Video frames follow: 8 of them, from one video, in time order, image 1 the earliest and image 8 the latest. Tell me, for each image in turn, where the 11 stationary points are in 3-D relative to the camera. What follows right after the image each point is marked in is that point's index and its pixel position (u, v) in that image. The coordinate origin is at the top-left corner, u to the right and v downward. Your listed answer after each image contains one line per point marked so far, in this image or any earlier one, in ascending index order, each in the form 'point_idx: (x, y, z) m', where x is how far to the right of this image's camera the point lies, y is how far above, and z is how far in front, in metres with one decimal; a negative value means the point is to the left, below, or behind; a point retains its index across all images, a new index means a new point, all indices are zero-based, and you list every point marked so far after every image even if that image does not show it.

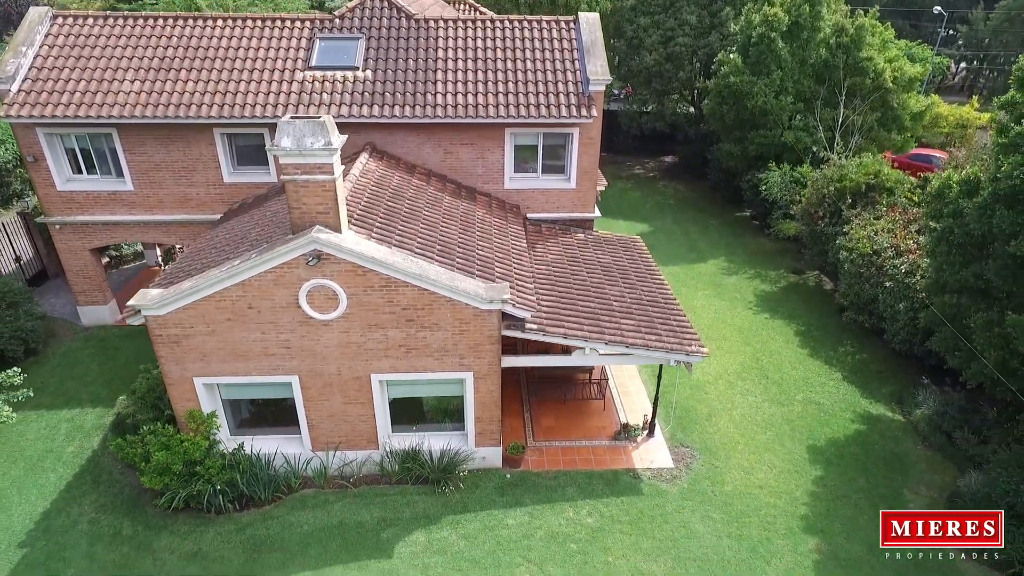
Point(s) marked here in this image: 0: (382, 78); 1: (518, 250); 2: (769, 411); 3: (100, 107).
0: (-3.3, +5.4, +16.0) m
1: (+0.1, +0.8, +14.6) m
2: (+6.4, -3.1, +15.5) m
3: (-10.1, +4.4, +15.2) m
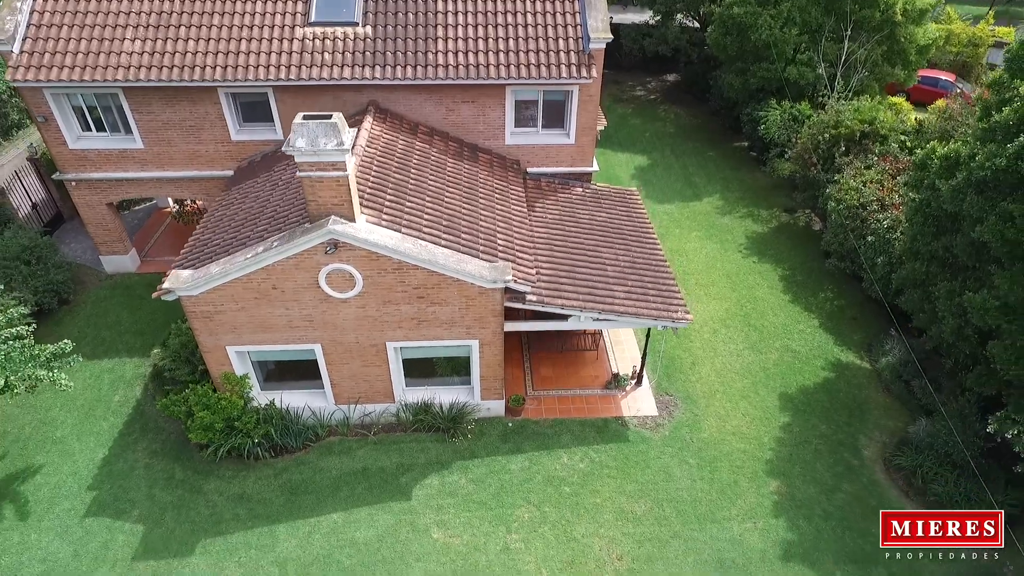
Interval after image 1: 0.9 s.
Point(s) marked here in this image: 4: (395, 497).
0: (-3.3, +6.5, +16.0) m
1: (+0.2, +1.8, +15.4) m
2: (+6.5, -1.9, +16.9) m
3: (-10.1, +5.4, +15.4) m
4: (-2.5, -4.5, +13.2) m
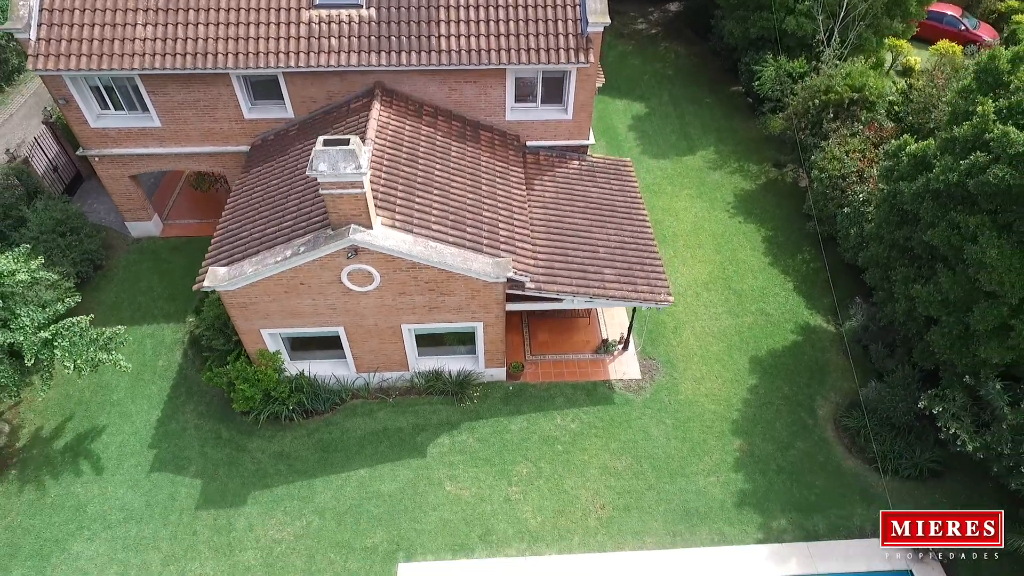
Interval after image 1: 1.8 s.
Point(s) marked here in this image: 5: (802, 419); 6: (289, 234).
0: (-3.3, +7.1, +16.4) m
1: (+0.2, +2.4, +16.6) m
2: (+6.5, -1.0, +18.7) m
3: (-10.1, +5.9, +16.0) m
4: (-2.5, -4.1, +15.5) m
5: (+7.7, -3.4, +16.3) m
6: (-5.0, +1.2, +14.0) m
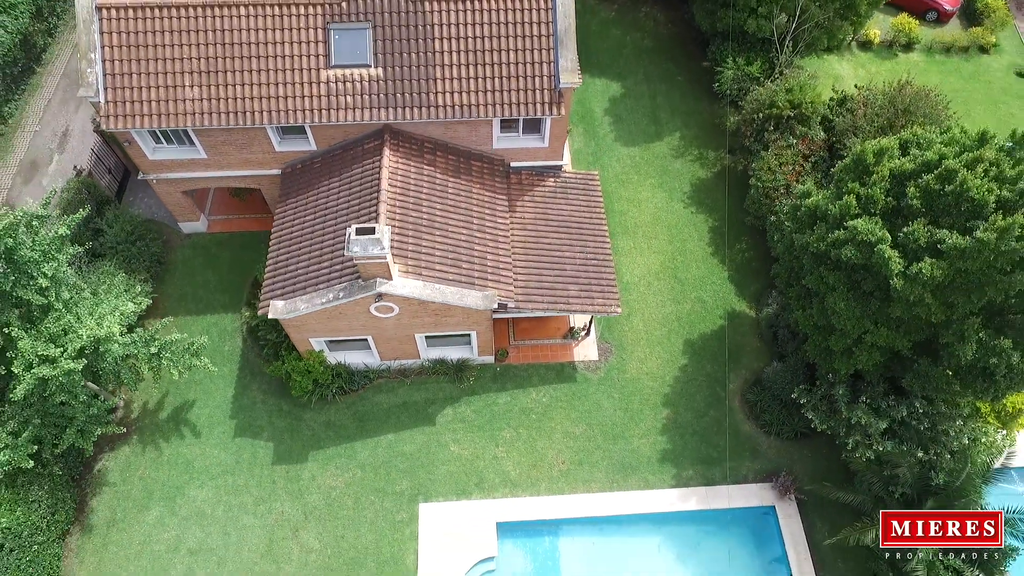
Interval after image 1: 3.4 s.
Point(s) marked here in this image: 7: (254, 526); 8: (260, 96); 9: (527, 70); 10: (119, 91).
0: (-3.8, +6.7, +19.7) m
1: (-0.3, +2.1, +20.8) m
2: (+6.0, -0.8, +23.6) m
3: (-10.6, +5.4, +19.4) m
4: (-2.9, -4.5, +21.0) m
5: (+7.2, -3.7, +21.8) m
6: (-5.4, +0.4, +18.4) m
7: (-8.1, -7.4, +19.4) m
8: (-7.9, +6.0, +19.5) m
9: (+0.5, +7.0, +19.8) m
10: (-12.2, +6.1, +19.3) m
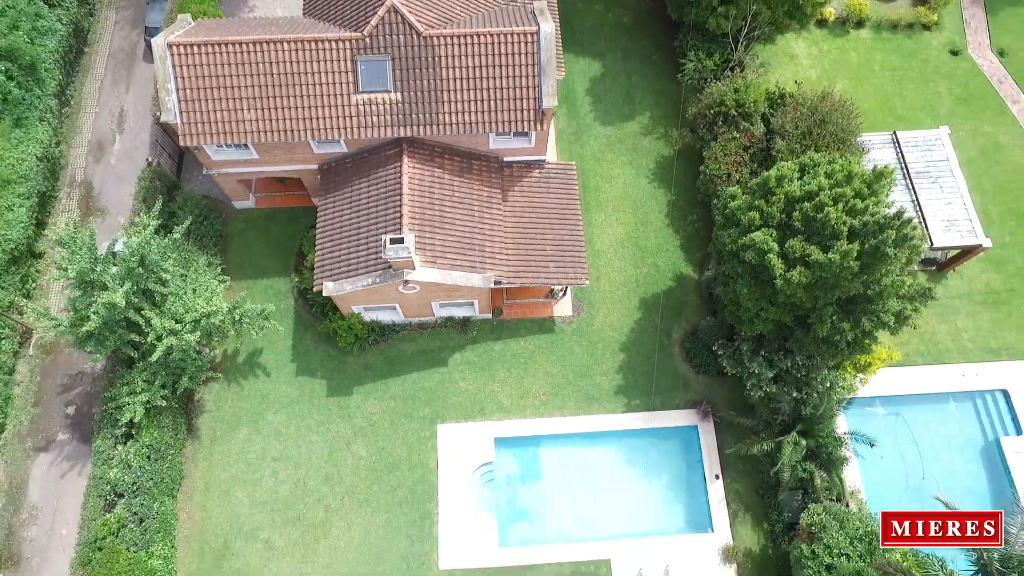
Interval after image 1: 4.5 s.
0: (-4.1, +7.4, +24.5) m
1: (-0.6, +3.1, +26.5) m
2: (+5.7, +0.7, +29.8) m
3: (-10.9, +6.1, +24.5) m
4: (-3.2, -3.4, +27.8) m
5: (+6.9, -2.4, +28.4) m
6: (-5.7, +1.0, +24.4) m
7: (-8.4, -6.5, +26.7) m
8: (-8.2, +6.7, +24.4) m
9: (+0.2, +7.7, +24.6) m
10: (-12.5, +6.8, +24.3) m
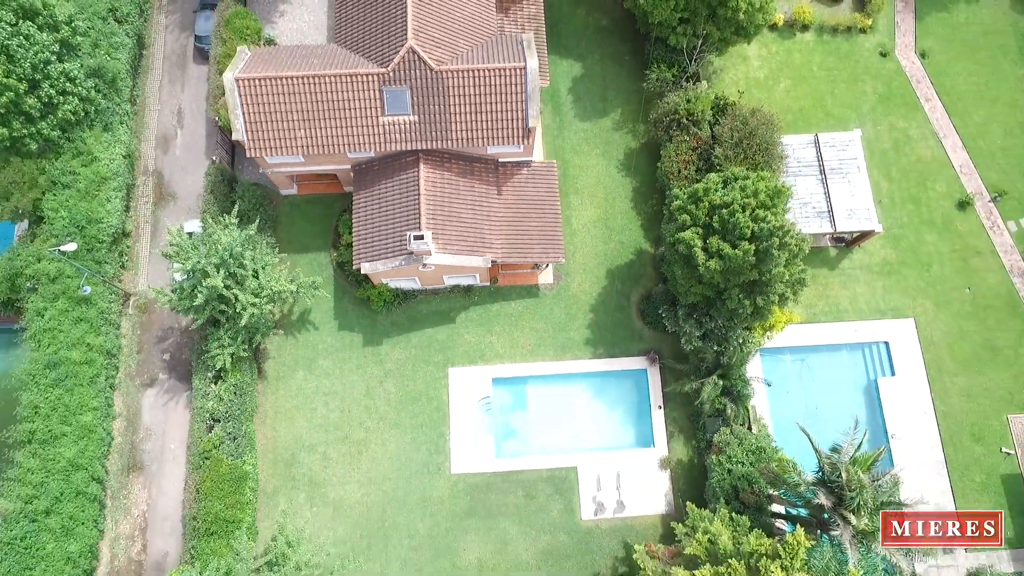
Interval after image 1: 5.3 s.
0: (-4.5, +8.4, +31.3) m
1: (-1.0, +4.3, +33.7) m
2: (+5.3, +2.4, +37.3) m
3: (-11.2, +7.1, +31.4) m
4: (-3.6, -1.9, +35.8) m
5: (+6.5, -0.9, +36.3) m
6: (-6.1, +2.1, +31.9) m
7: (-8.7, -5.2, +35.1) m
8: (-8.6, +7.8, +31.3) m
9: (-0.2, +8.8, +31.4) m
10: (-12.9, +7.8, +31.1) m
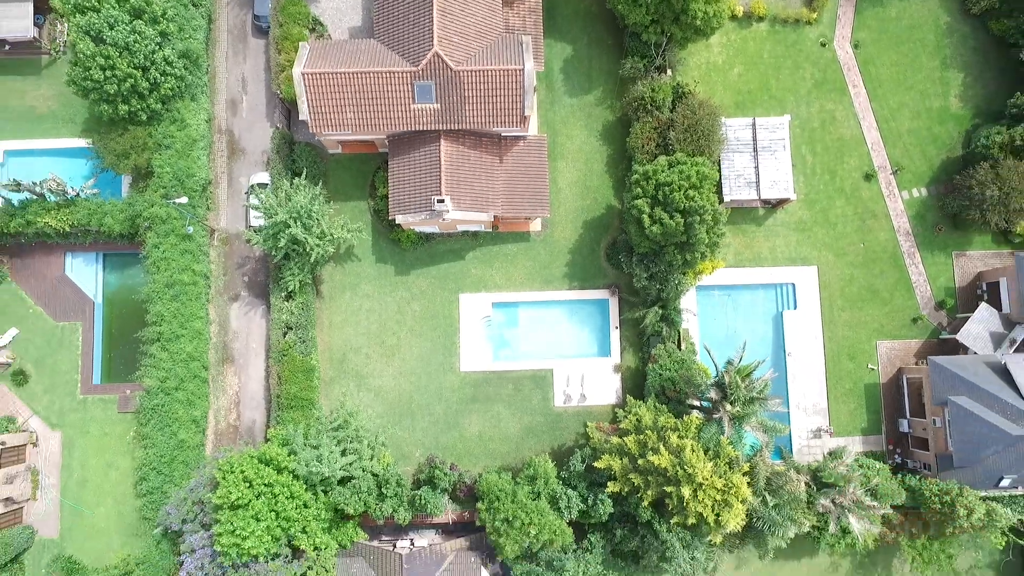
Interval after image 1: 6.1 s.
0: (-4.4, +11.8, +40.8) m
1: (-1.1, +8.0, +43.8) m
2: (+5.1, +6.5, +47.6) m
3: (-11.2, +10.7, +41.1) m
4: (-3.9, +2.2, +46.8) m
5: (+6.3, +3.1, +47.2) m
6: (-6.2, +5.7, +42.3) m
7: (-9.1, -0.9, +46.5) m
8: (-8.6, +11.3, +40.9) m
9: (-0.2, +12.0, +40.8) m
10: (-12.9, +11.4, +40.6) m
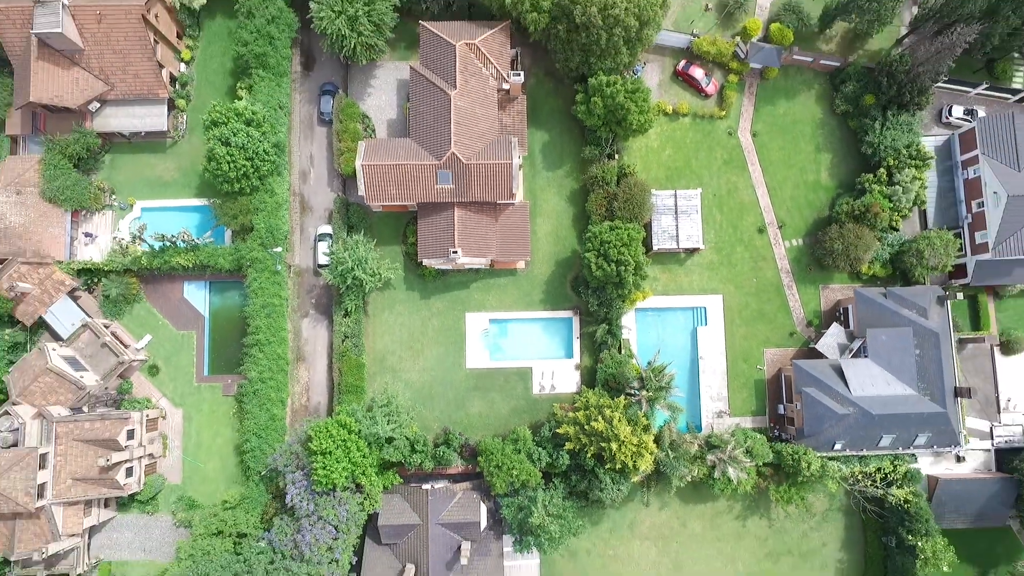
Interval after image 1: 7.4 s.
0: (-5.2, +9.7, +59.4) m
1: (-1.9, +5.8, +62.5) m
2: (+4.3, +4.2, +66.3) m
3: (-12.0, +8.6, +59.6) m
4: (-4.8, 0.0, +65.4) m
5: (+5.4, +0.8, +65.9) m
6: (-7.1, +3.5, +60.9) m
7: (-10.0, -3.1, +65.1) m
8: (-9.3, +9.1, +59.4) m
9: (-0.9, +9.8, +59.5) m
10: (-13.6, +9.3, +59.2) m
